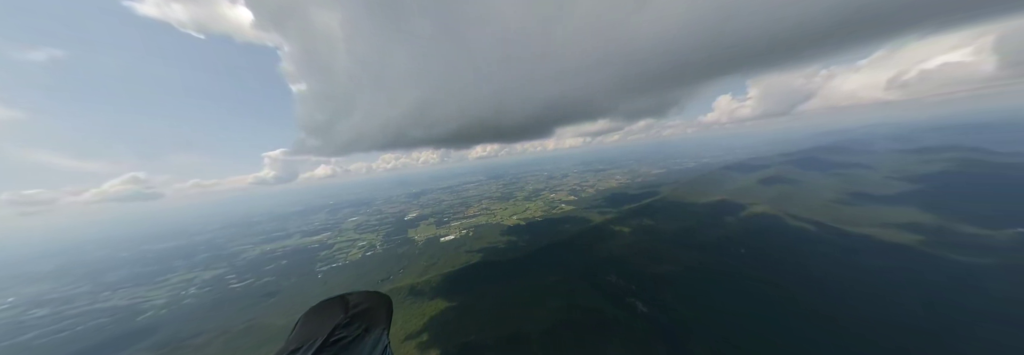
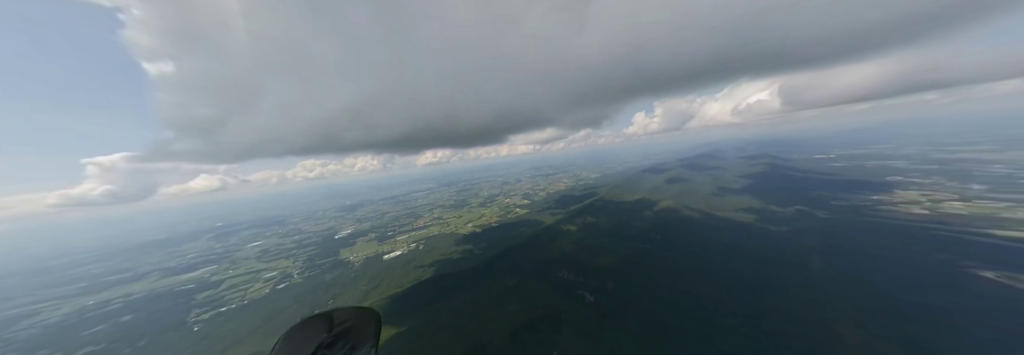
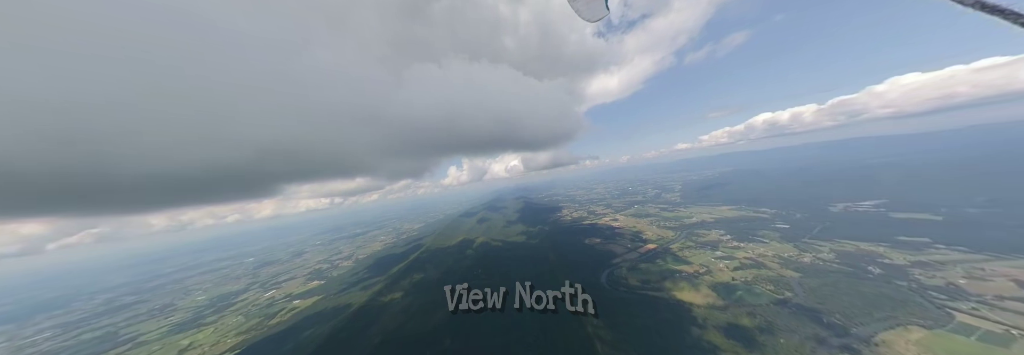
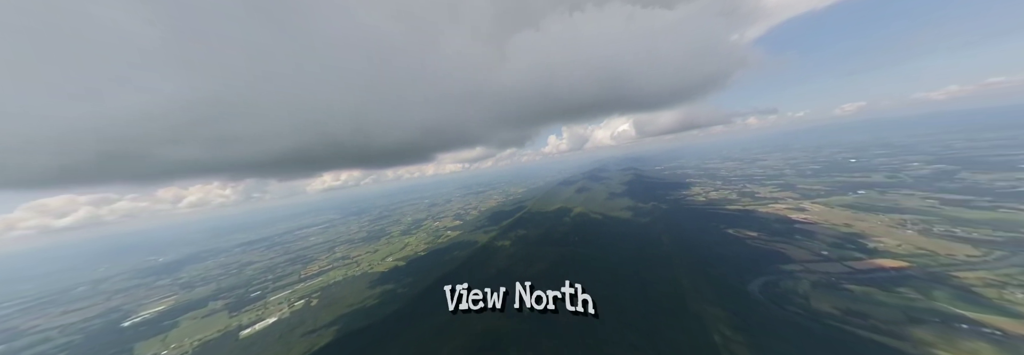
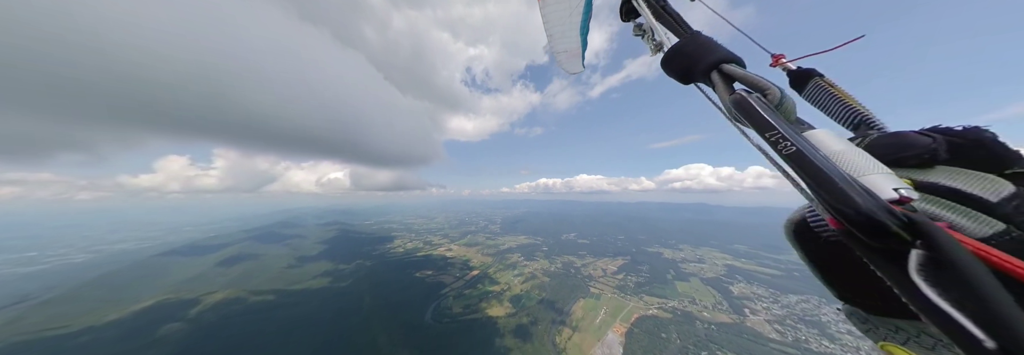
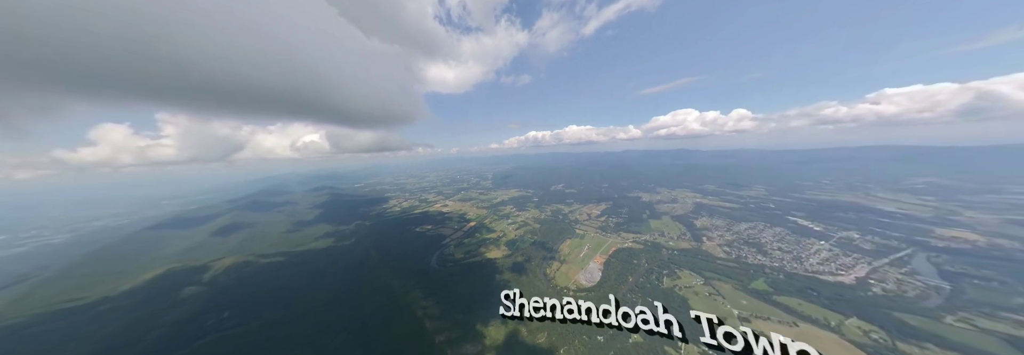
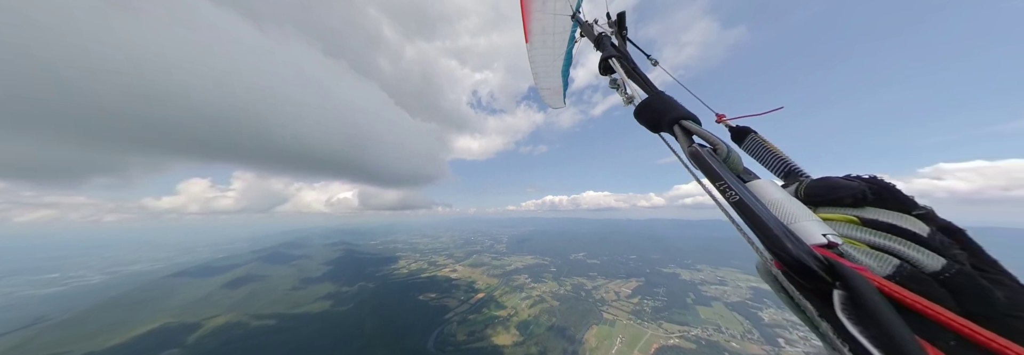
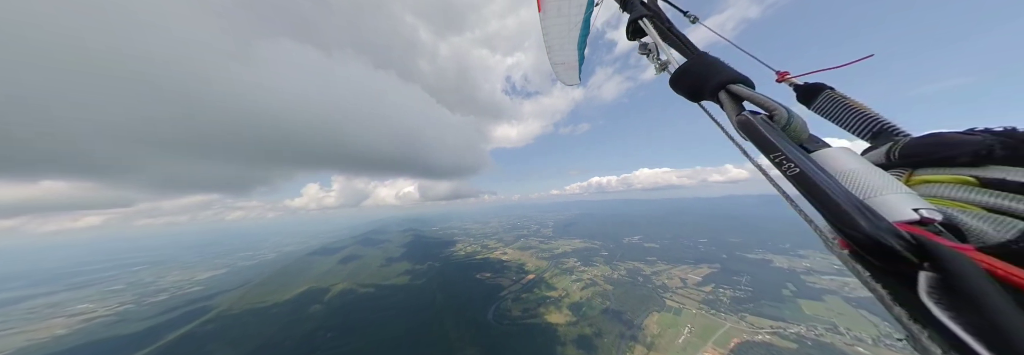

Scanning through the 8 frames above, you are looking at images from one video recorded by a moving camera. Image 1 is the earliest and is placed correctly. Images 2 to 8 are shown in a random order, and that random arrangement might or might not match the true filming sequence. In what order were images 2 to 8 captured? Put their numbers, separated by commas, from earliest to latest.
2, 4, 3, 8, 7, 5, 6
